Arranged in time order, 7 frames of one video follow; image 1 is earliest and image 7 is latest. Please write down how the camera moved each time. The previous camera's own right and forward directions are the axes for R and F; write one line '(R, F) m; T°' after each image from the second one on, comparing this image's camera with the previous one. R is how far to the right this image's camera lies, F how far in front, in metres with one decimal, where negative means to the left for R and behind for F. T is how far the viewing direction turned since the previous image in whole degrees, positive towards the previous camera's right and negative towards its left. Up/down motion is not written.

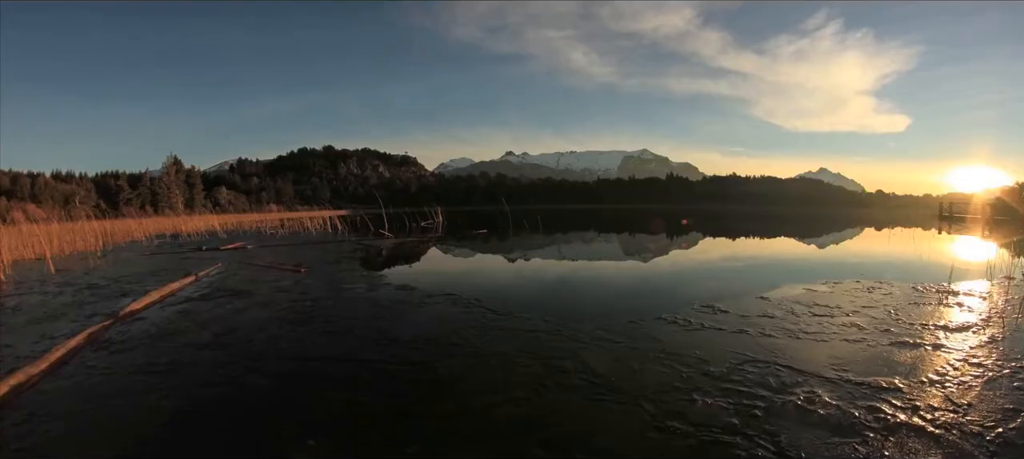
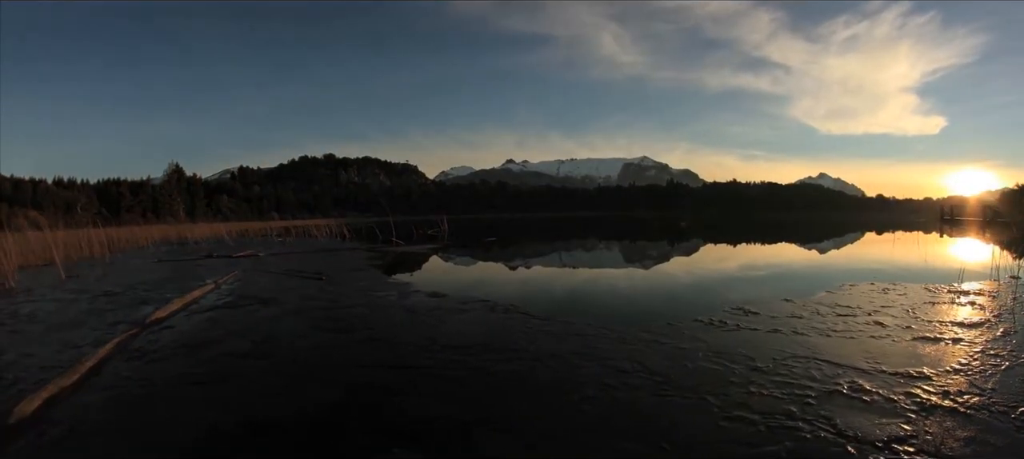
(-1.3, +0.1) m; +2°
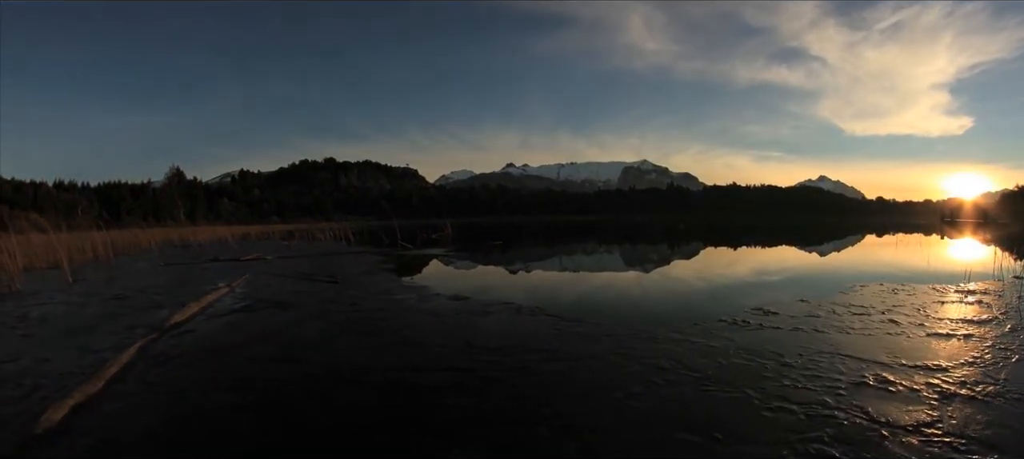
(-0.9, +0.1) m; +1°
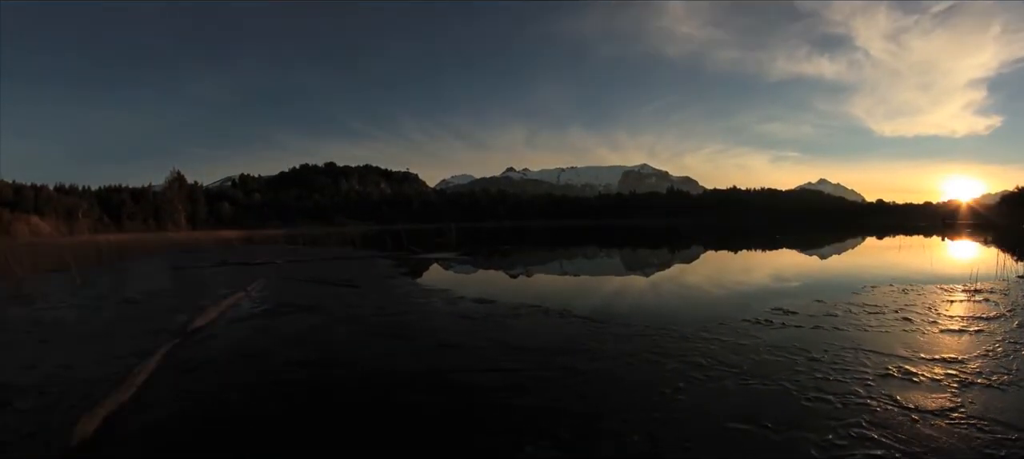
(-1.0, +0.1) m; +1°
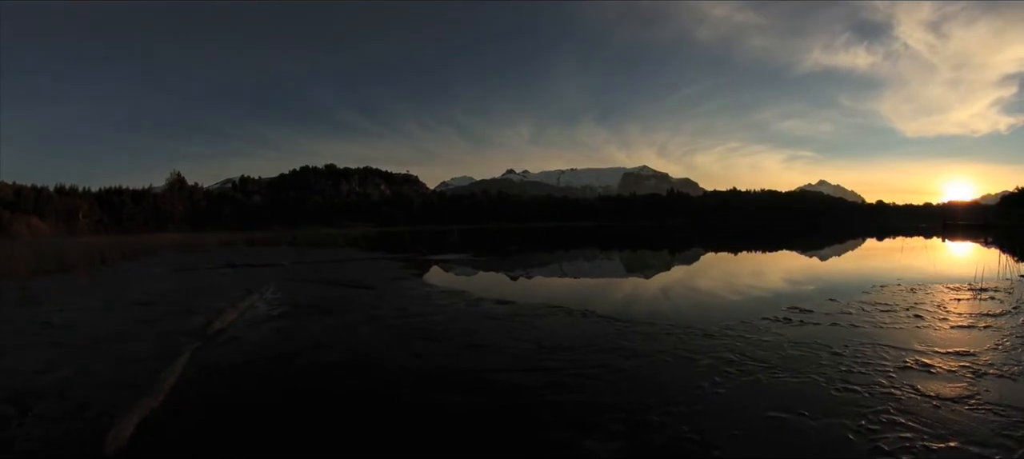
(-0.8, +0.1) m; +1°
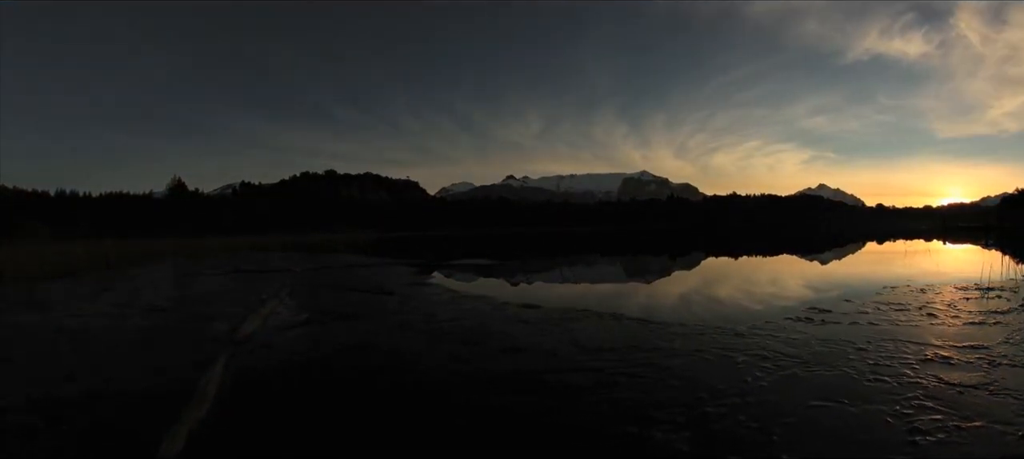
(-1.0, +0.2) m; +1°
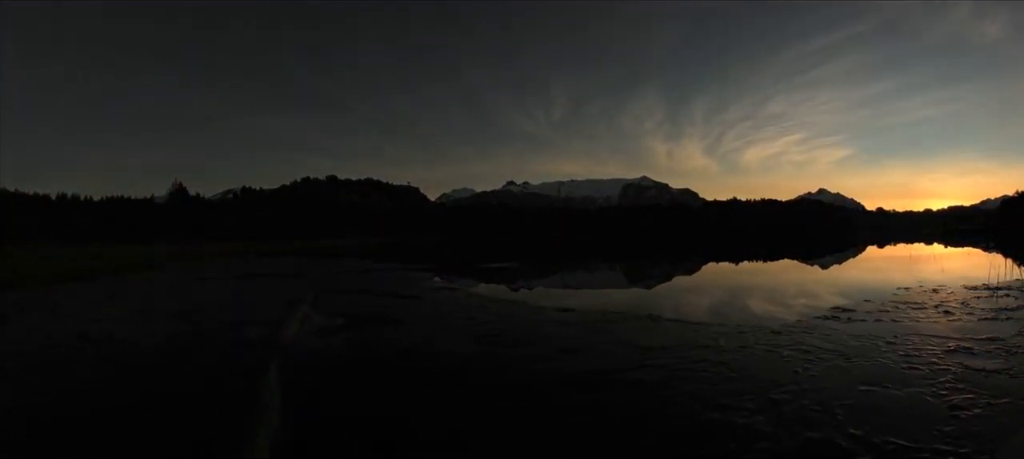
(-1.2, +0.2) m; +2°
